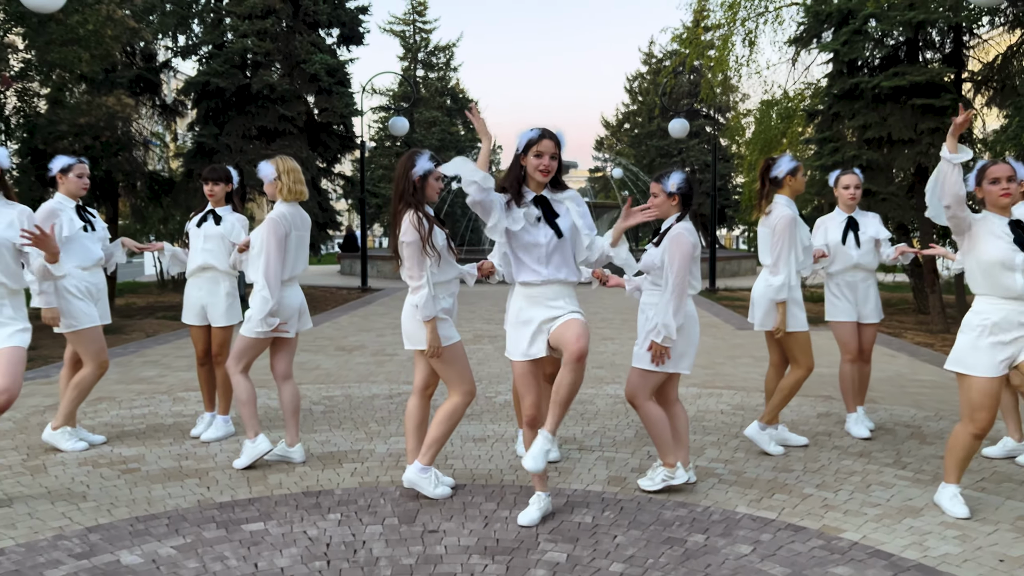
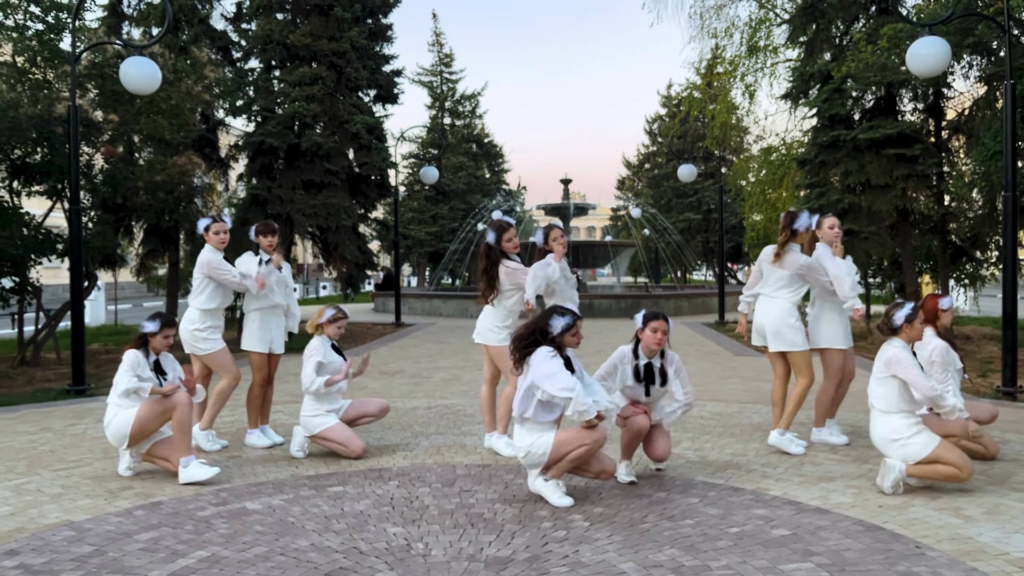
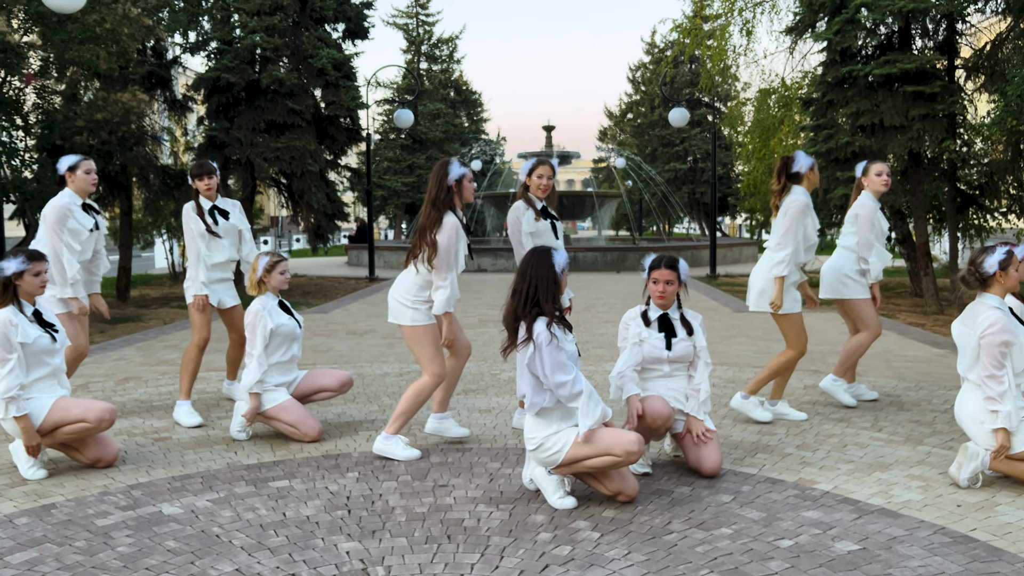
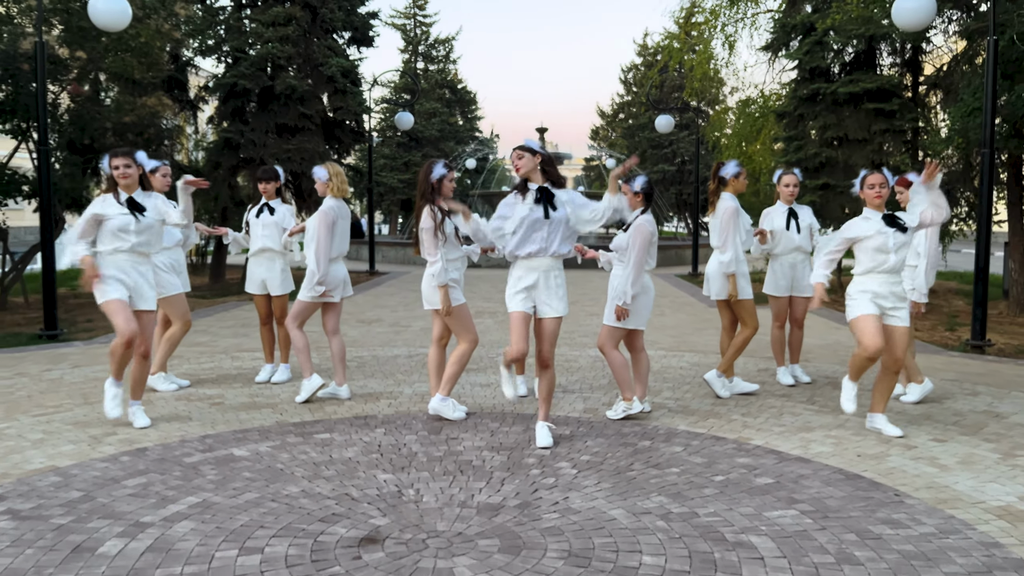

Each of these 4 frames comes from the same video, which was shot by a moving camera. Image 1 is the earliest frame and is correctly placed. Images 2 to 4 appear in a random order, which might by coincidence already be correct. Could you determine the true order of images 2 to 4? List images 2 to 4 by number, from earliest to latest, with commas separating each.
4, 3, 2
